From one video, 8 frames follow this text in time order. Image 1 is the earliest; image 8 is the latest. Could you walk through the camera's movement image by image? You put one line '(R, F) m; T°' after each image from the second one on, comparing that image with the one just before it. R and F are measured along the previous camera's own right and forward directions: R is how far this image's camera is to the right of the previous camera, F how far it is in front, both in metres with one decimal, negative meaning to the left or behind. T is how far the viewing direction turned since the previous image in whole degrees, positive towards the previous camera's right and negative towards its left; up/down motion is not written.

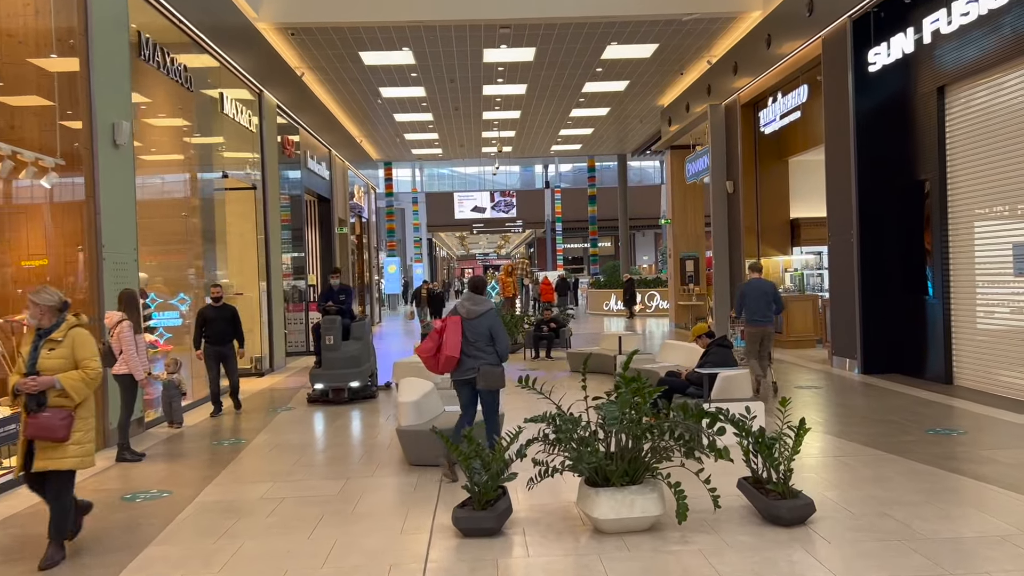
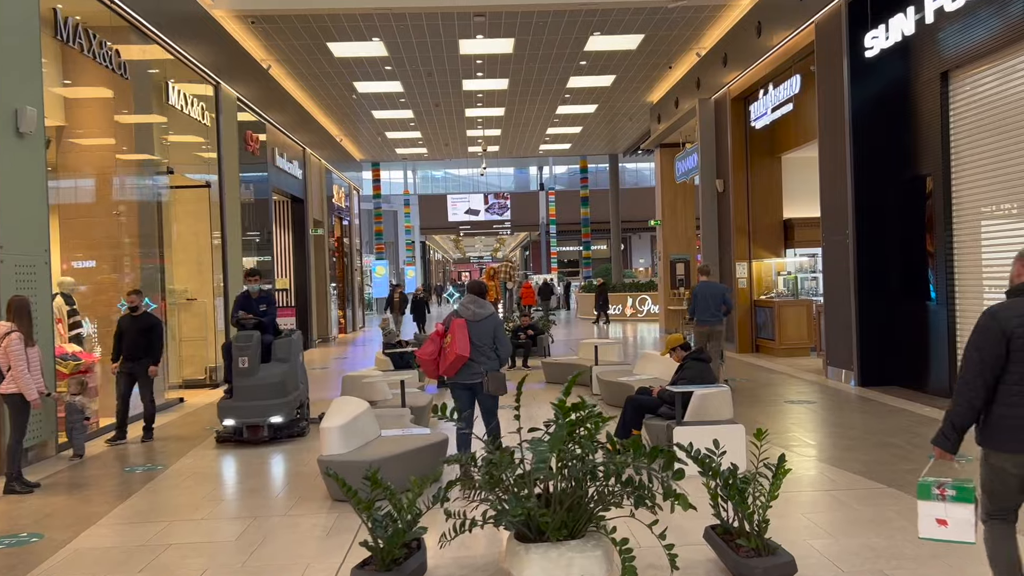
(+0.3, +0.7) m; 0°
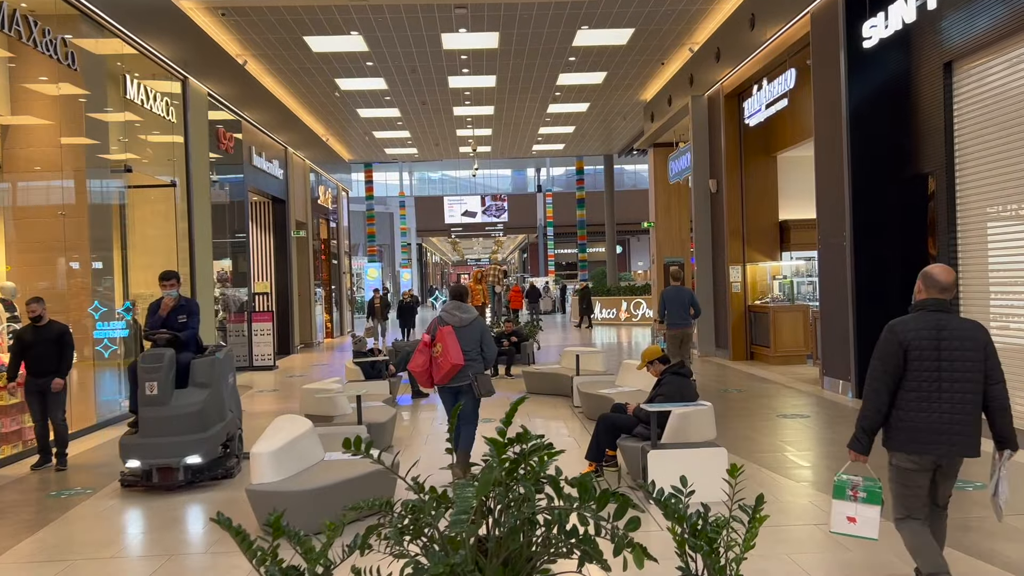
(+0.2, +0.5) m; 0°
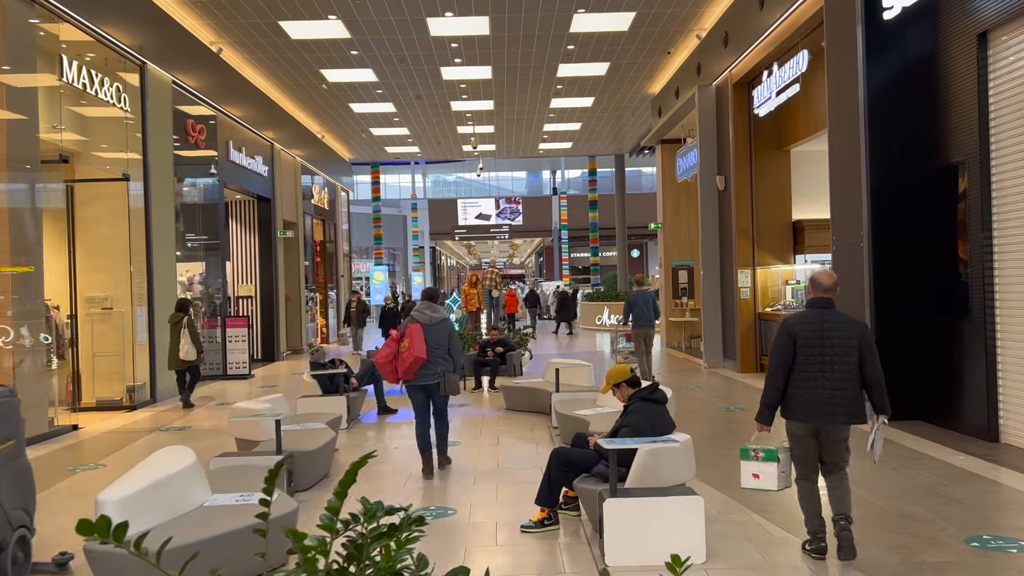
(+0.4, +0.9) m; -1°
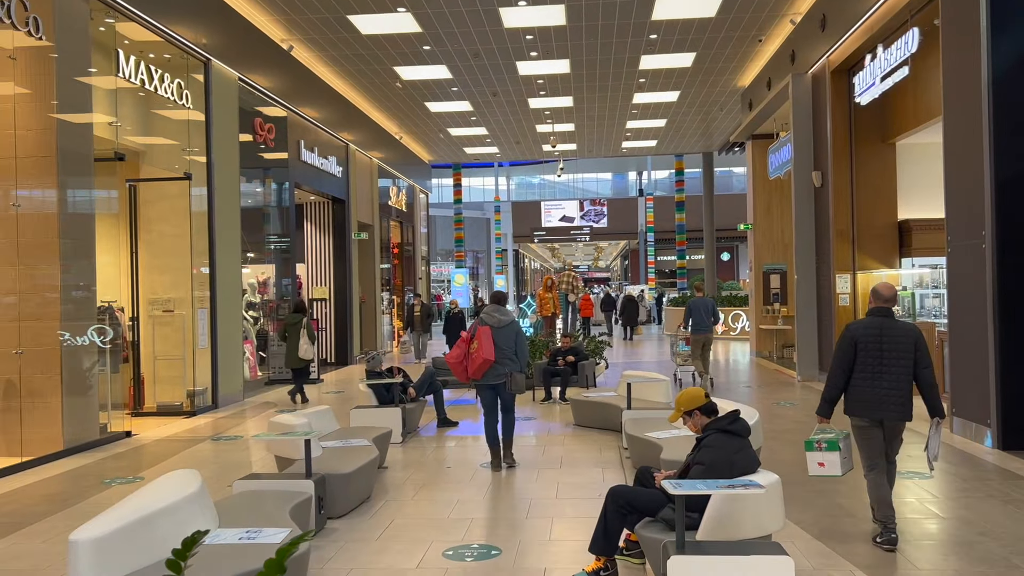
(+0.1, +0.6) m; -6°
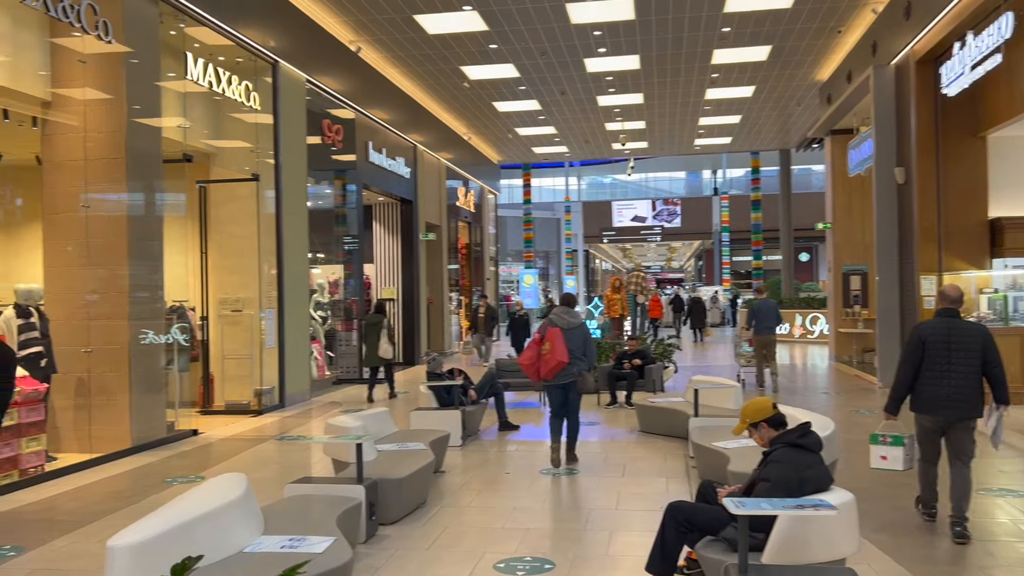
(+0.1, +0.2) m; -5°
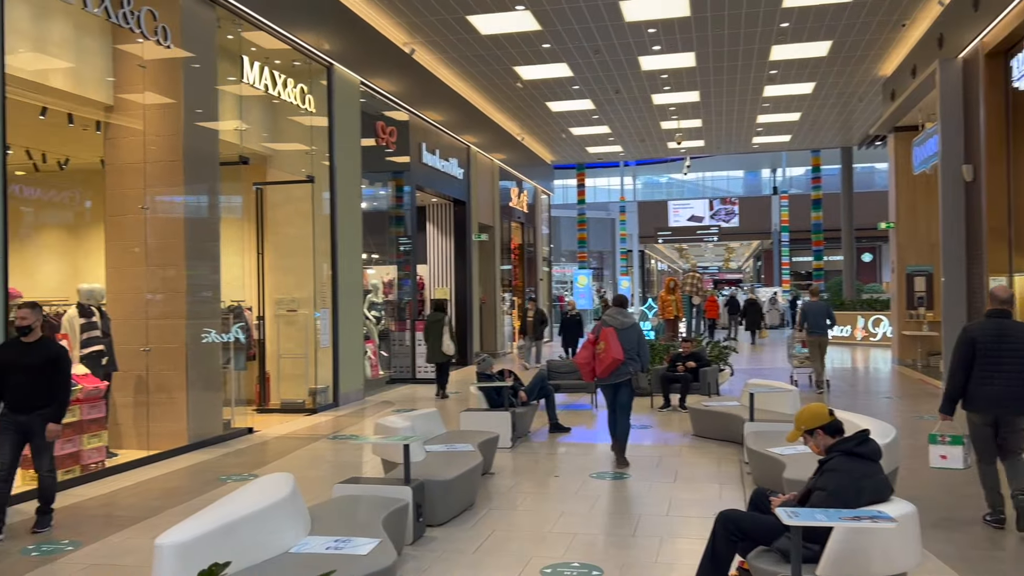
(0.0, 0.0) m; -4°
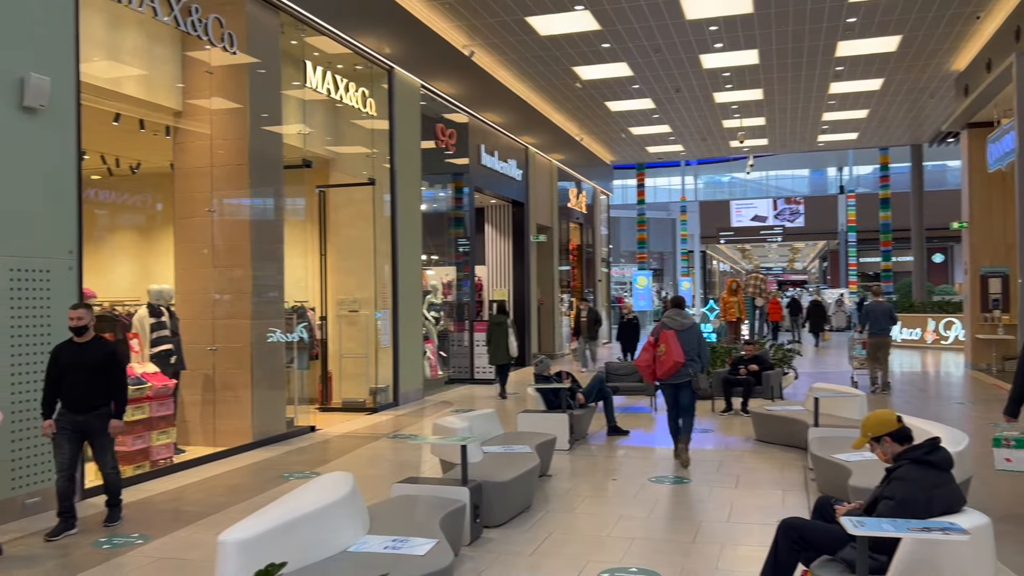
(0.0, 0.0) m; -4°
